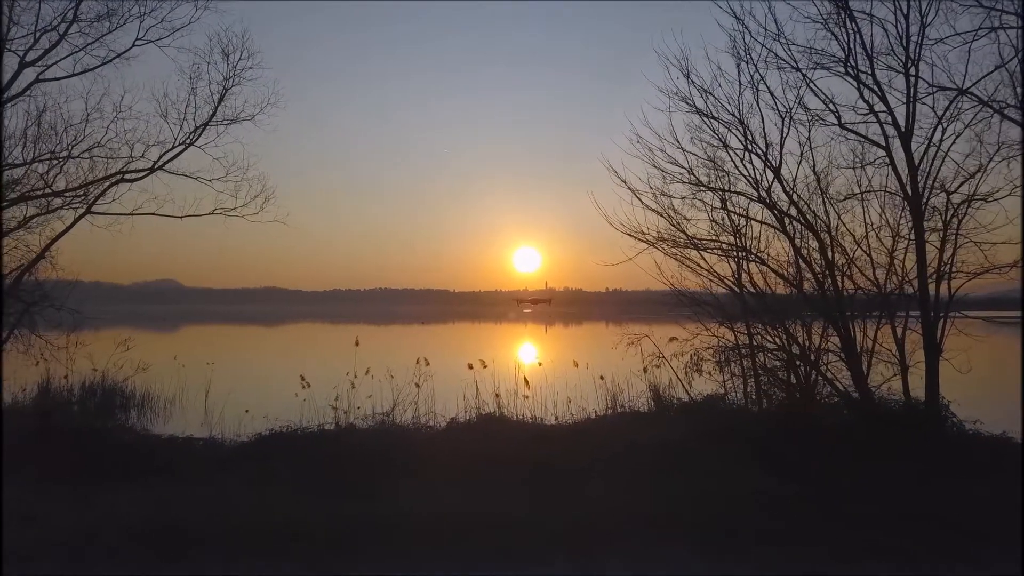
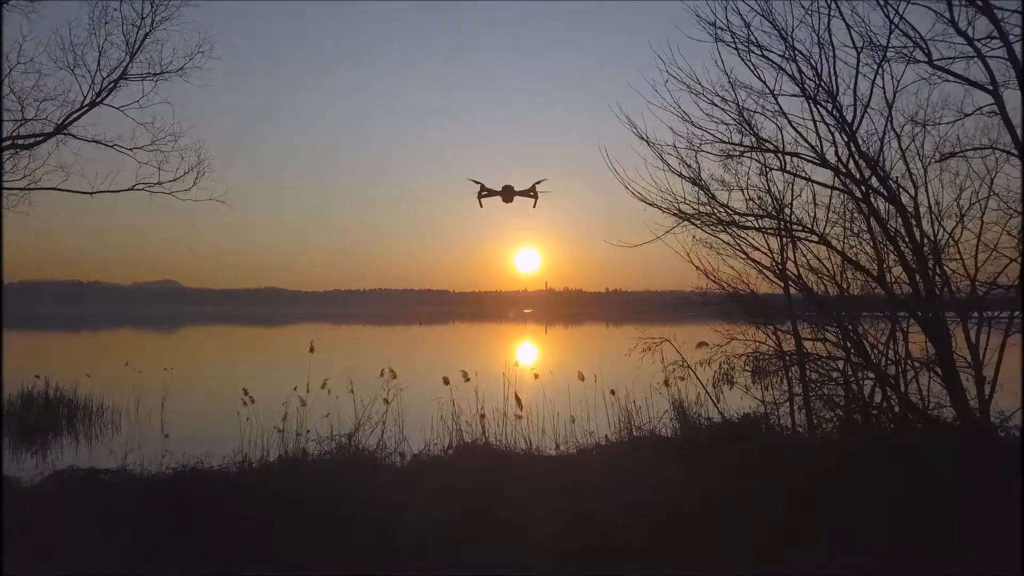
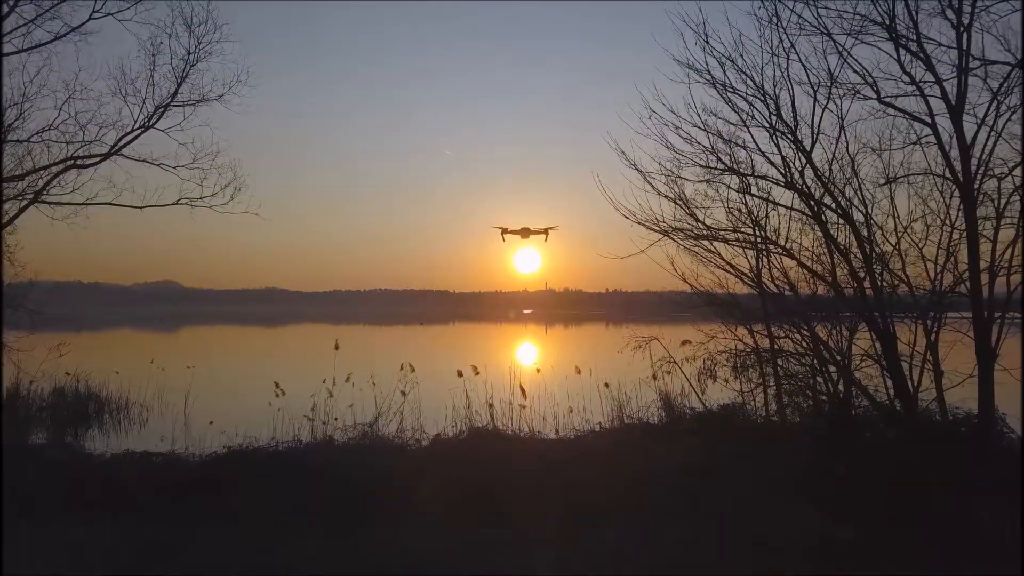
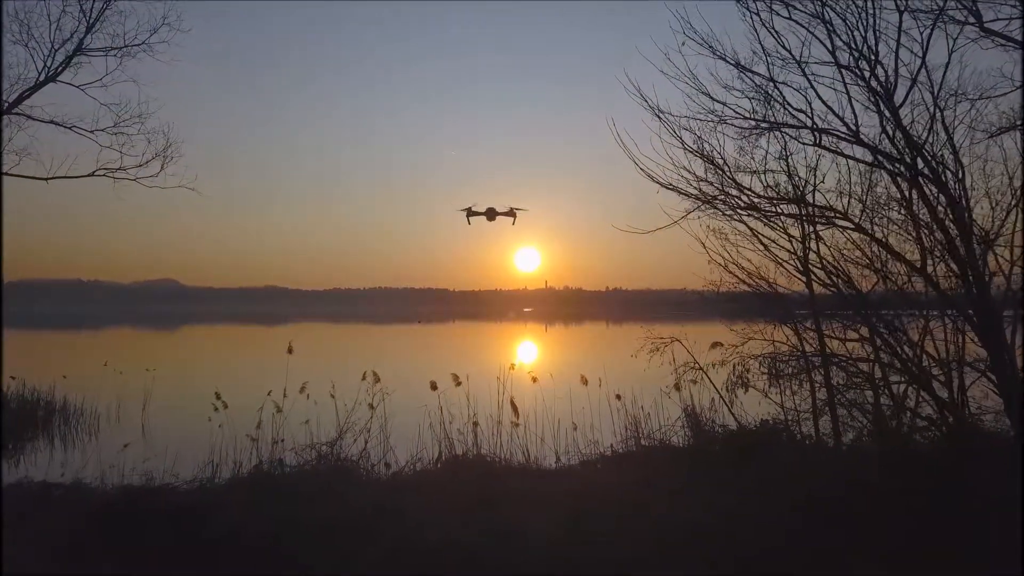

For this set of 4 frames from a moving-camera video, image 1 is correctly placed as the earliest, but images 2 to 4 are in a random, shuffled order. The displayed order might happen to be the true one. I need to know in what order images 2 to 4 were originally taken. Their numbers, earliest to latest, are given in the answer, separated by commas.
3, 2, 4
